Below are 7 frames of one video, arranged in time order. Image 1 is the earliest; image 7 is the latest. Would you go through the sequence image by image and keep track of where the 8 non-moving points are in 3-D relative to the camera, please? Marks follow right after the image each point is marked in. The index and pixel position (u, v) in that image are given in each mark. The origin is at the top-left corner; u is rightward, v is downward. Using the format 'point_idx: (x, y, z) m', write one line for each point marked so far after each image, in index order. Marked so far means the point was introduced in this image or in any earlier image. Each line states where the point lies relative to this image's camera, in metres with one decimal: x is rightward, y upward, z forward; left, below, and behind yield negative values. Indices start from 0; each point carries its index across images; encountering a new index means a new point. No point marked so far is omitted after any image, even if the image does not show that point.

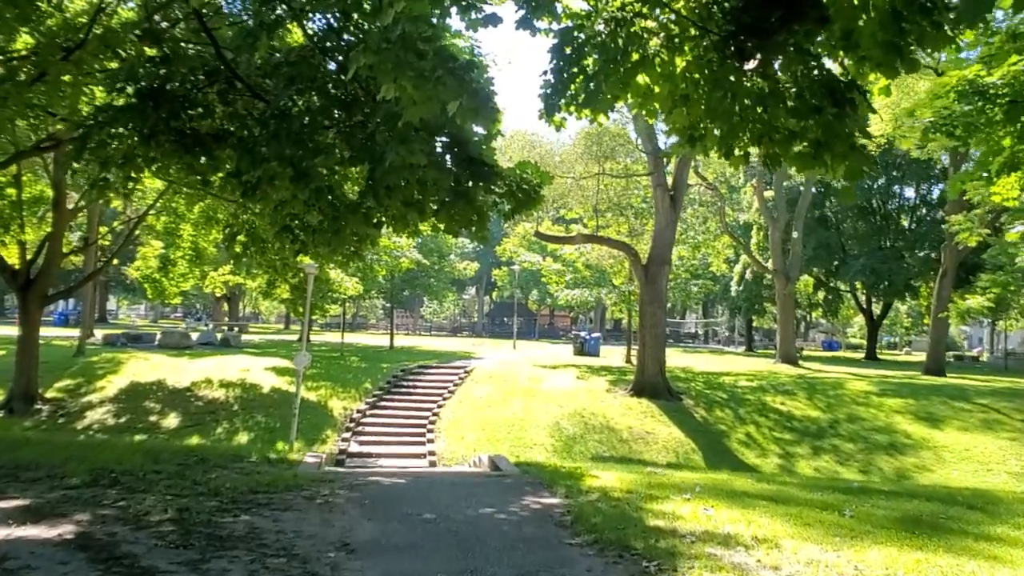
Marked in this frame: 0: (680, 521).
0: (+1.1, -1.5, +5.0) m
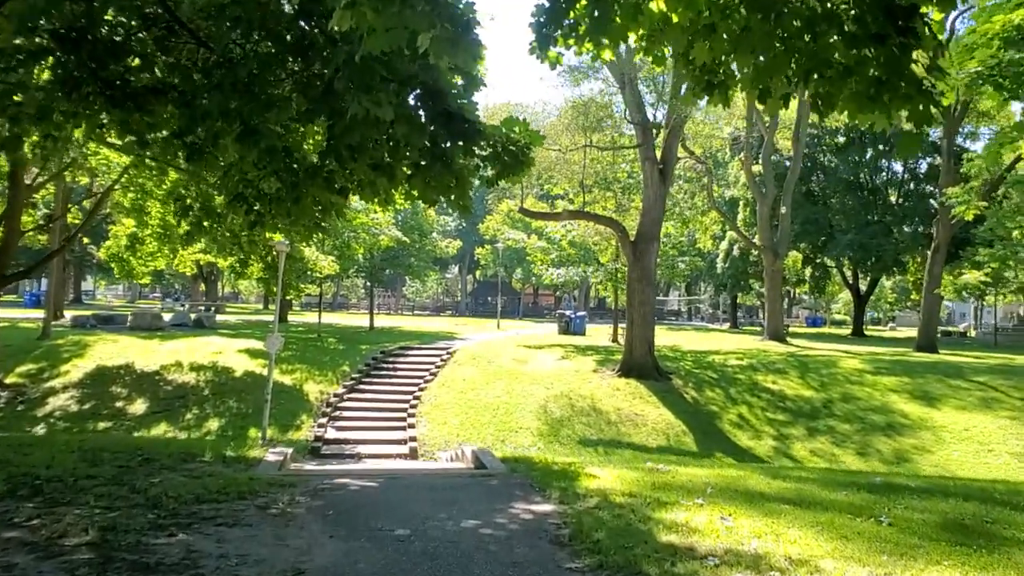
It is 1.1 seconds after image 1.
0: (+1.0, -1.4, +4.2) m
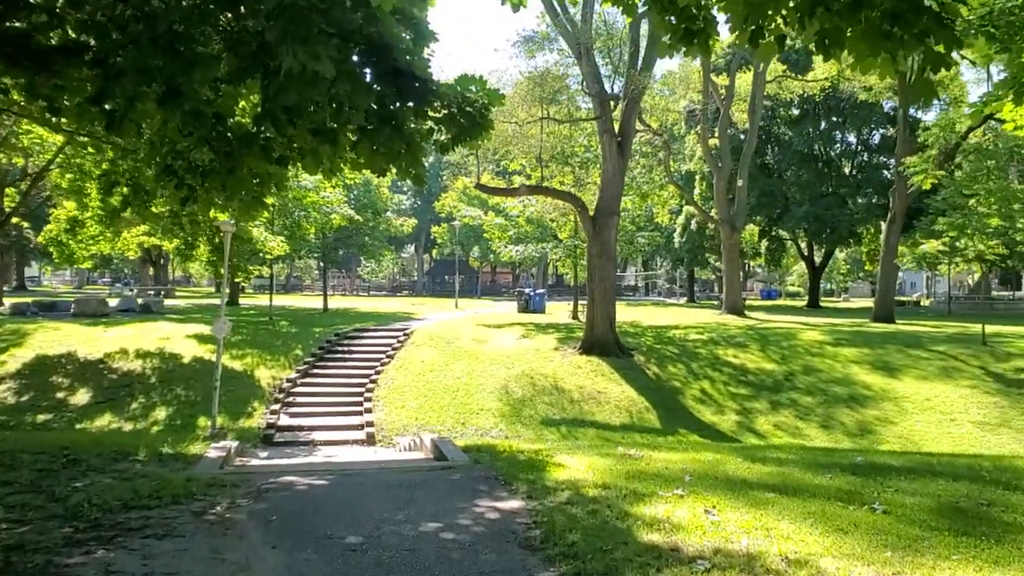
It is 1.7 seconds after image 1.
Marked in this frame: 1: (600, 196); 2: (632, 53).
0: (+0.8, -1.2, +3.8) m
1: (+2.2, +2.4, +19.8) m
2: (+3.1, +6.1, +19.8) m
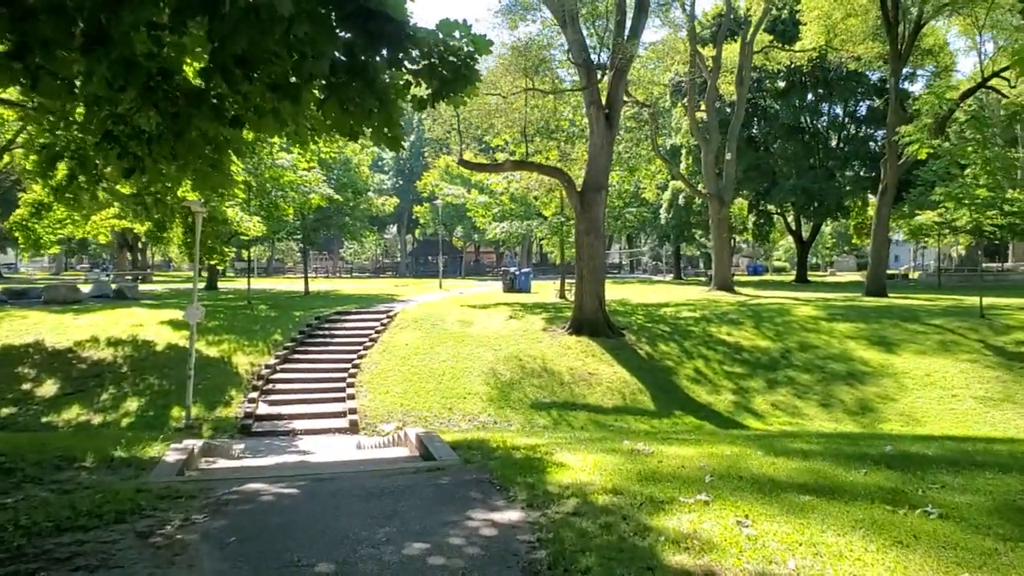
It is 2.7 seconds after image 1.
0: (+0.9, -1.1, +3.2) m
1: (+1.9, +3.0, +19.1) m
2: (+2.7, +6.7, +19.0) m
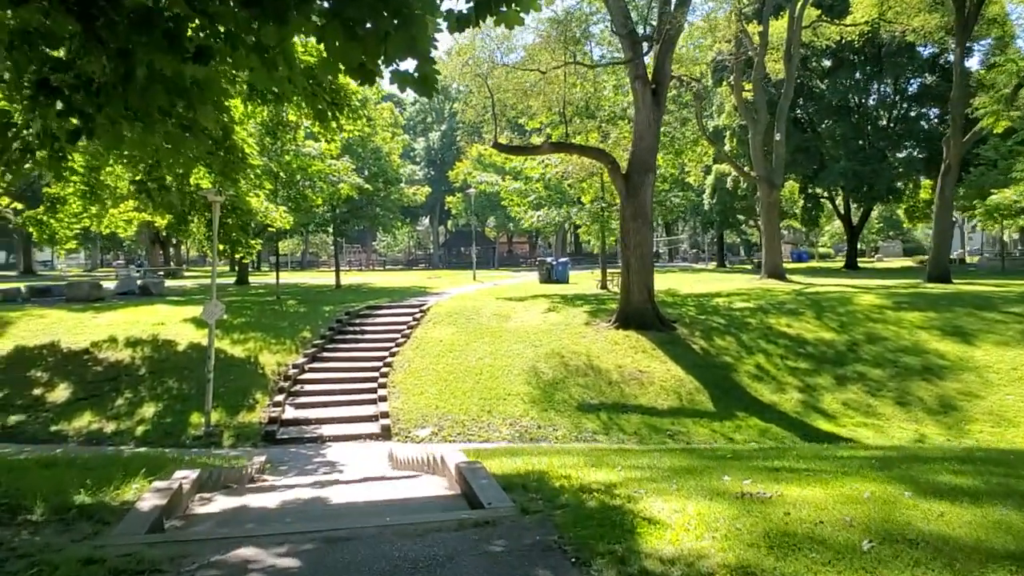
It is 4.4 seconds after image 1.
0: (+1.1, -1.1, +1.9) m
1: (+2.8, +3.2, +17.7) m
2: (+3.5, +6.9, +17.5) m
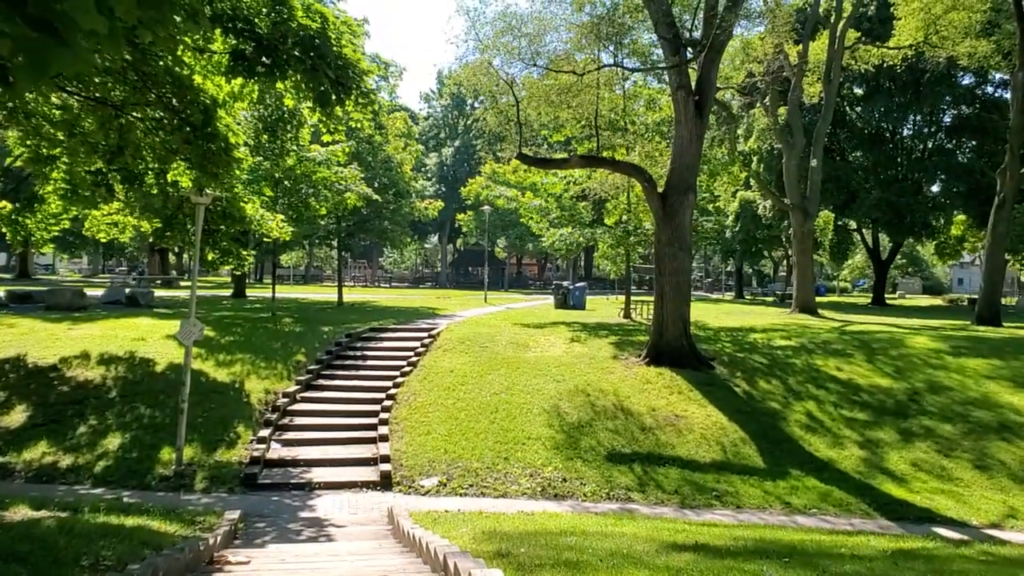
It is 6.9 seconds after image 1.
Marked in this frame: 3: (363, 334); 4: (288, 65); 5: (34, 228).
0: (+1.4, -1.3, +0.1) m
1: (+3.3, +2.5, +16.0) m
2: (+4.2, +6.2, +15.9) m
3: (-3.5, -1.1, +17.7) m
4: (-2.9, +3.0, +10.0) m
5: (-11.0, +1.4, +17.6) m
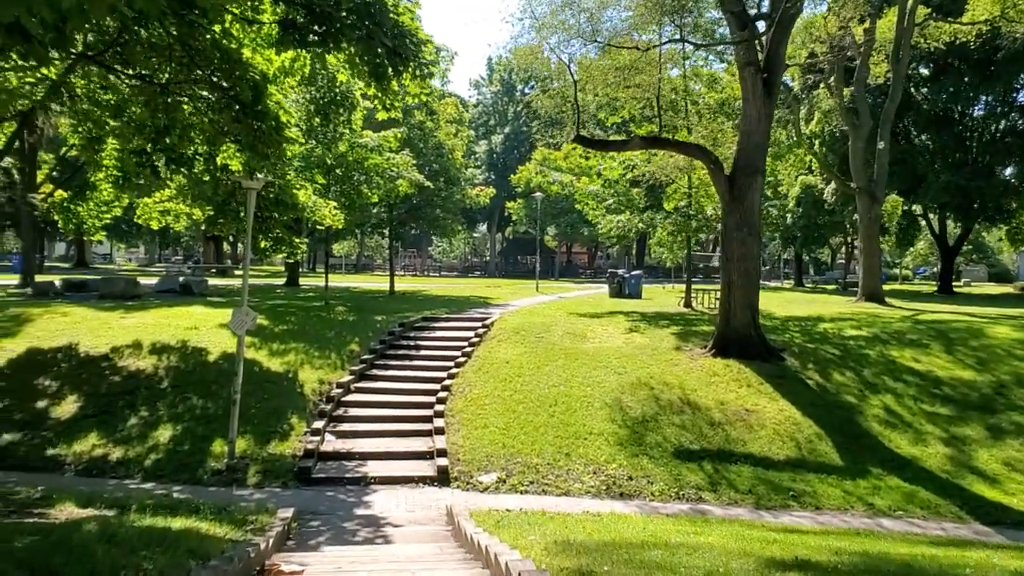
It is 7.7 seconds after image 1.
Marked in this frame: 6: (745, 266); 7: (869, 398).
0: (+1.6, -1.2, -0.5) m
1: (+4.5, +2.8, +15.1) m
2: (+5.3, +6.4, +15.0) m
3: (-2.2, -0.8, +17.3) m
4: (-2.1, +3.1, +9.5) m
5: (-9.8, +1.6, +17.7) m
6: (+4.5, +0.4, +14.8) m
7: (+6.3, -1.9, +13.4) m
